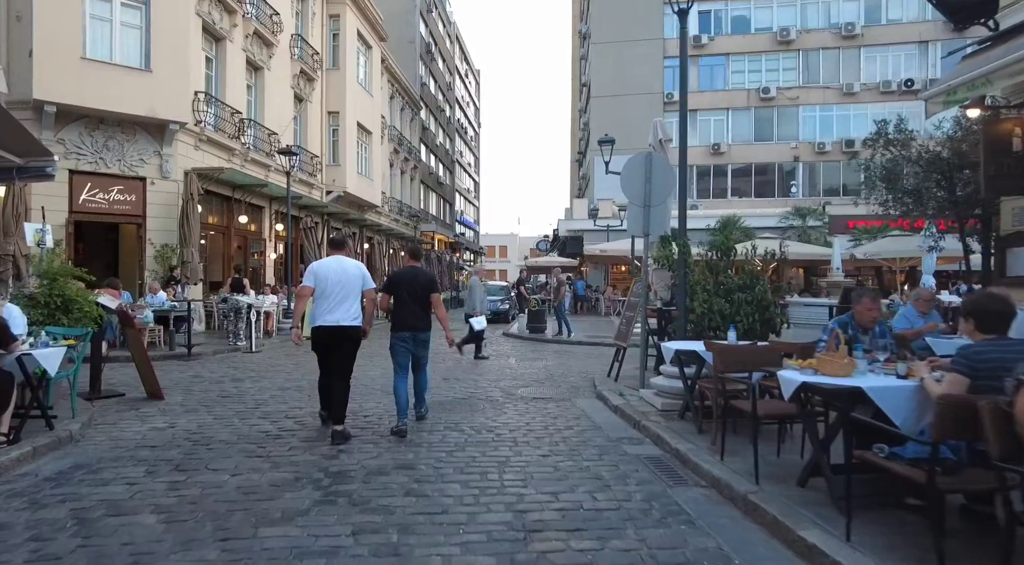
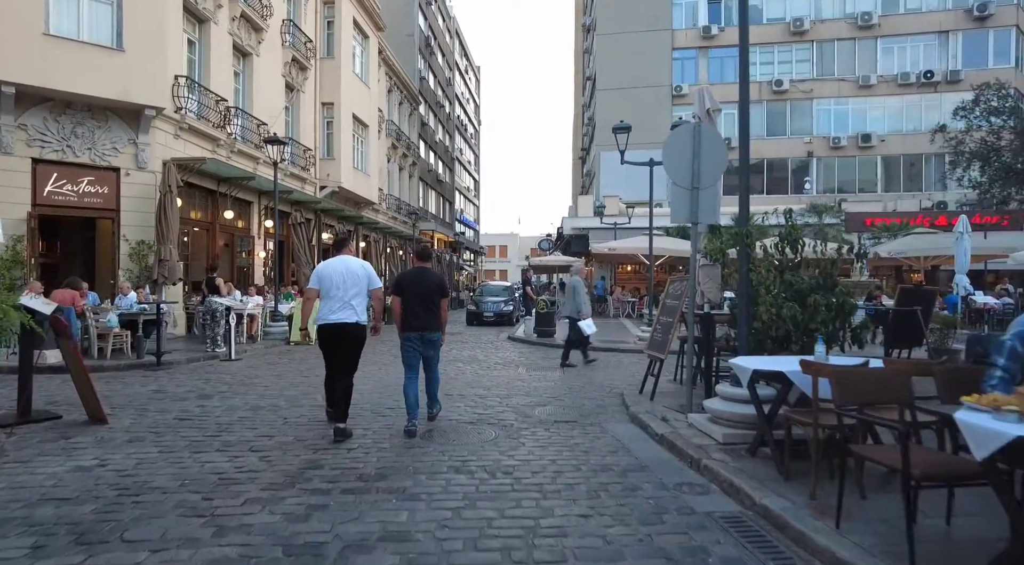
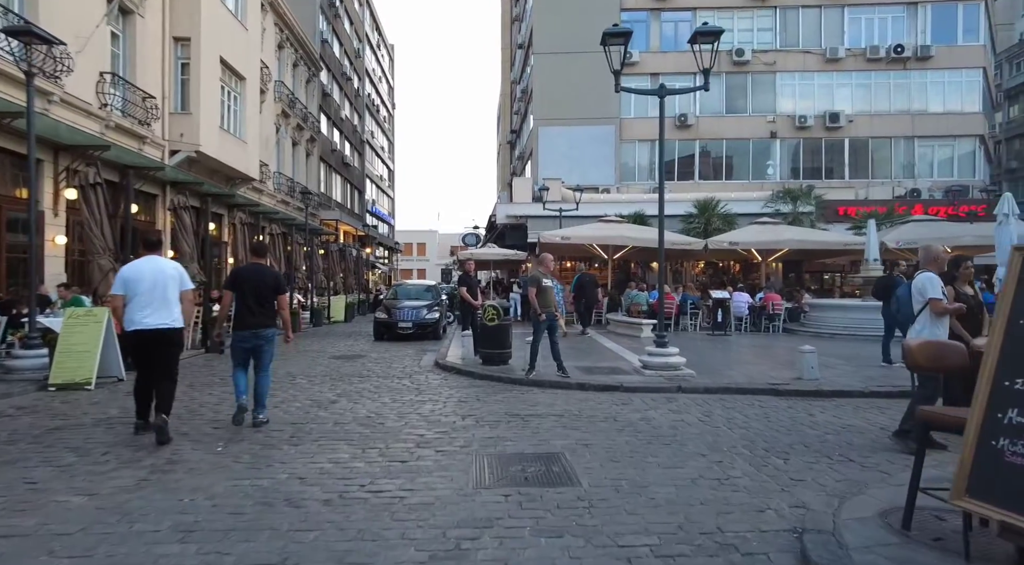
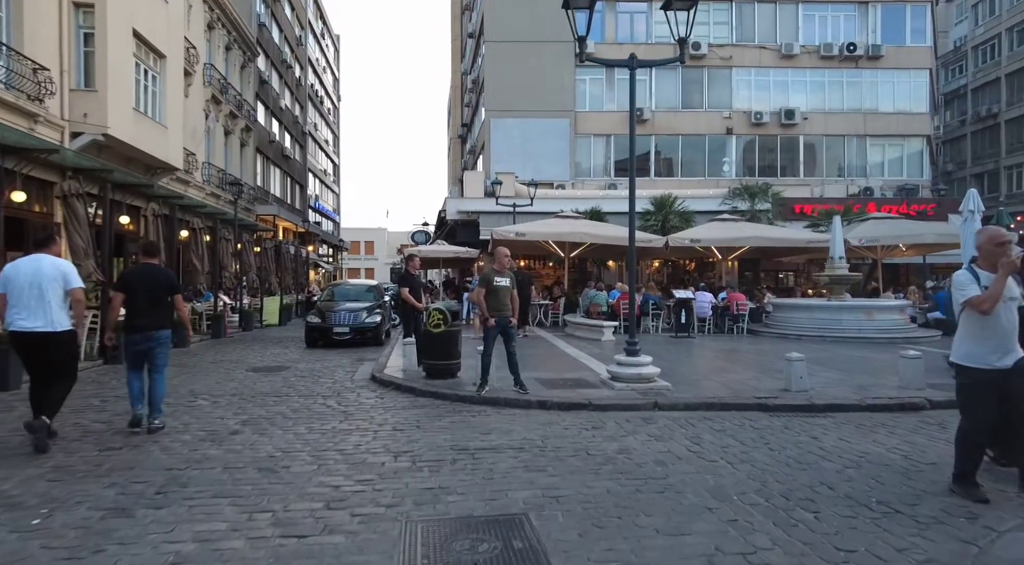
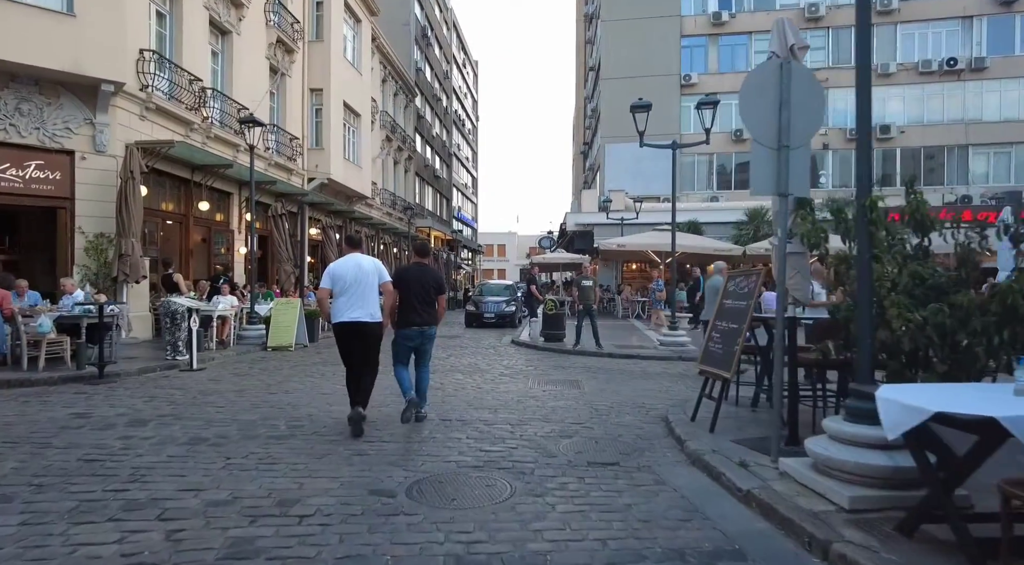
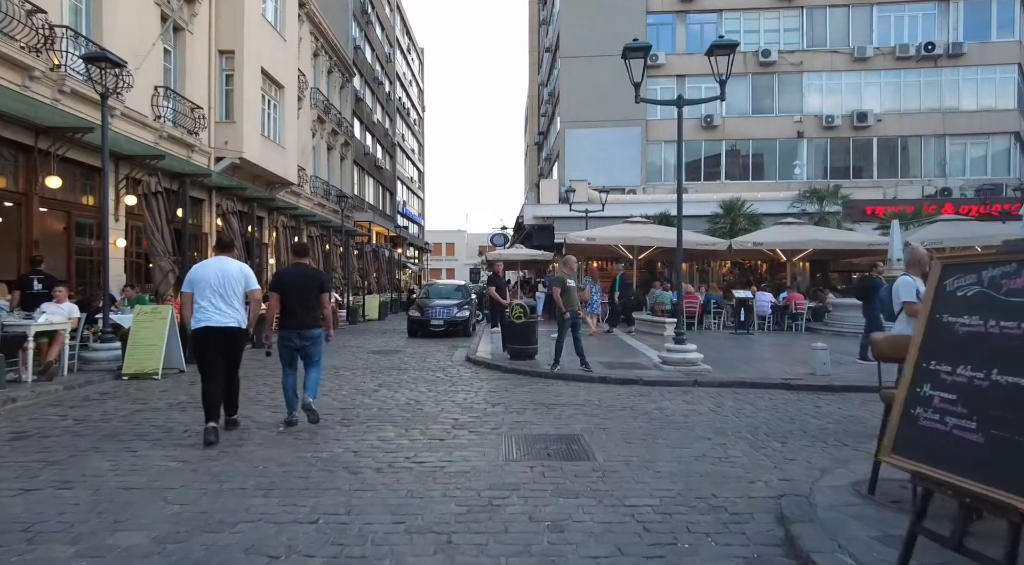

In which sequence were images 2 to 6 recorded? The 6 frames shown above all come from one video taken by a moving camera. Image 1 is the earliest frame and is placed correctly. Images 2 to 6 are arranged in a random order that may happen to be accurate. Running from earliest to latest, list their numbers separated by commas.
2, 5, 6, 3, 4
